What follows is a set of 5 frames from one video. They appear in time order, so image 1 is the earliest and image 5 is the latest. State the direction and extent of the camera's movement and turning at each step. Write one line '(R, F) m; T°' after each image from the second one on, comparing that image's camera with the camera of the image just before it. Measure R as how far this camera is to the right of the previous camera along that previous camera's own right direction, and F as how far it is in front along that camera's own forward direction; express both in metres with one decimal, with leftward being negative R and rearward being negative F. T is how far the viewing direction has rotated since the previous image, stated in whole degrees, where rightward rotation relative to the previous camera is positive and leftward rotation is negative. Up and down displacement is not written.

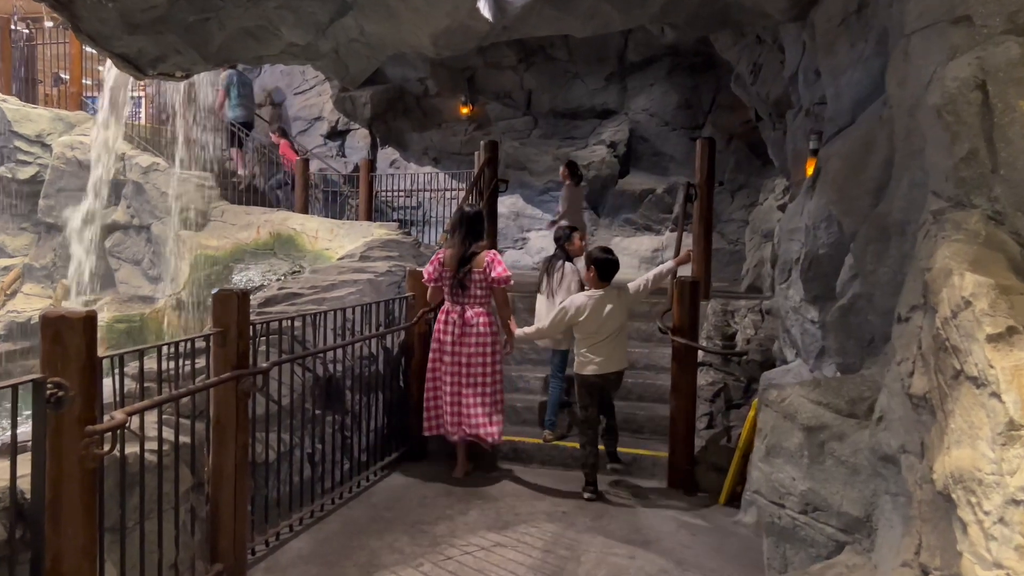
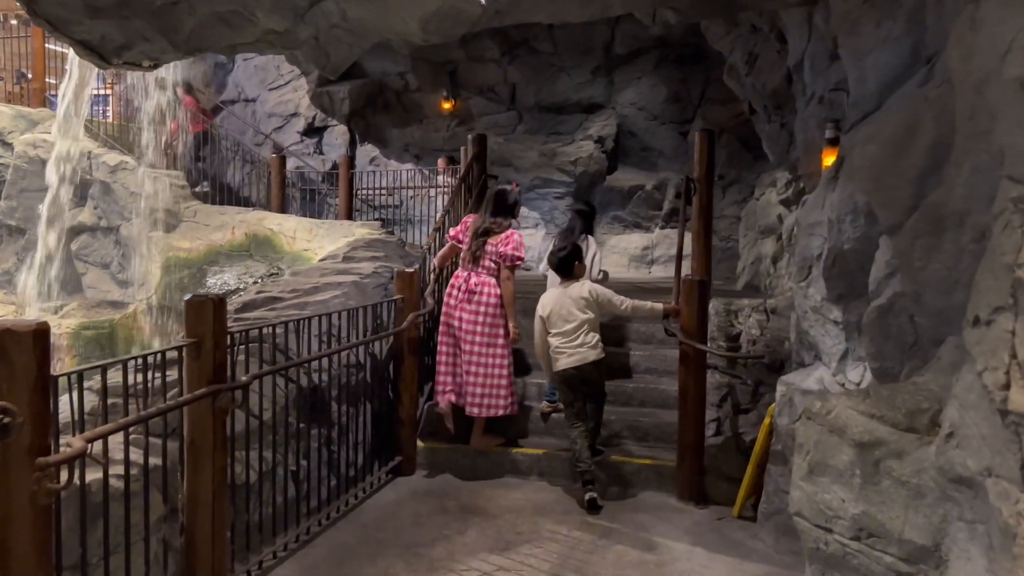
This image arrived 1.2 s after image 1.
(-0.1, +0.3) m; +2°
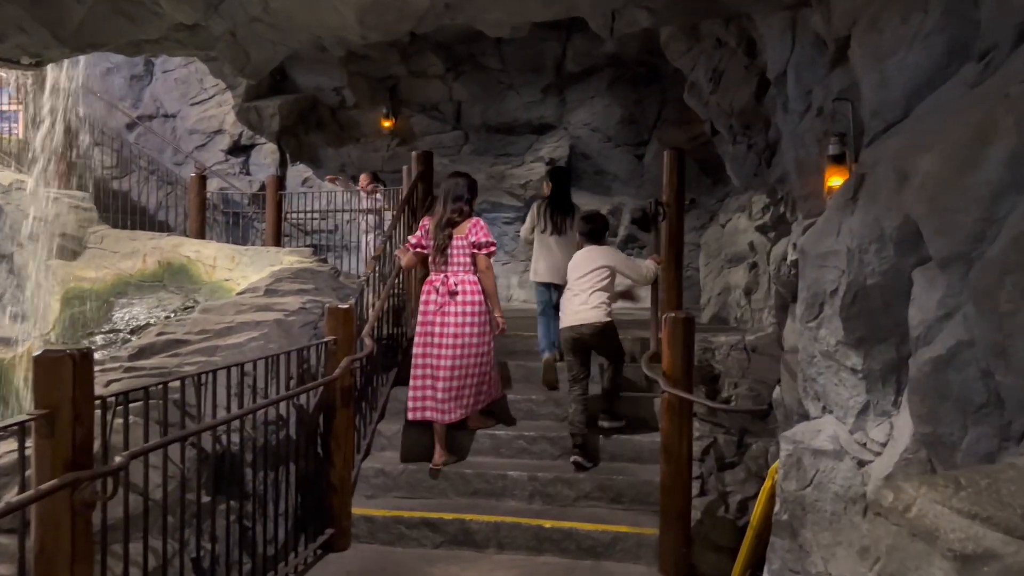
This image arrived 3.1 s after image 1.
(-0.1, +0.7) m; +4°
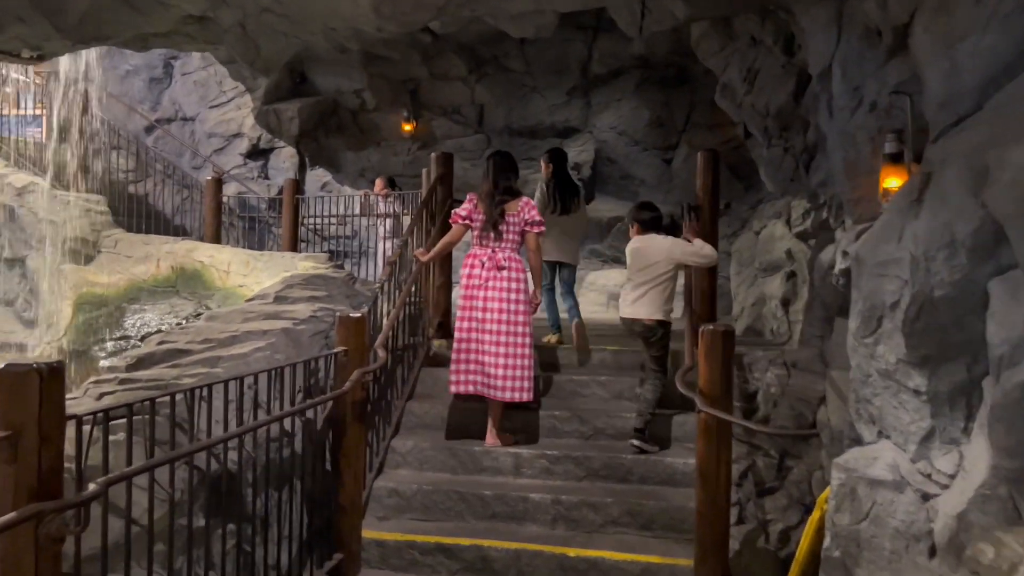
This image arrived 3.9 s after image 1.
(0.0, +0.3) m; -2°
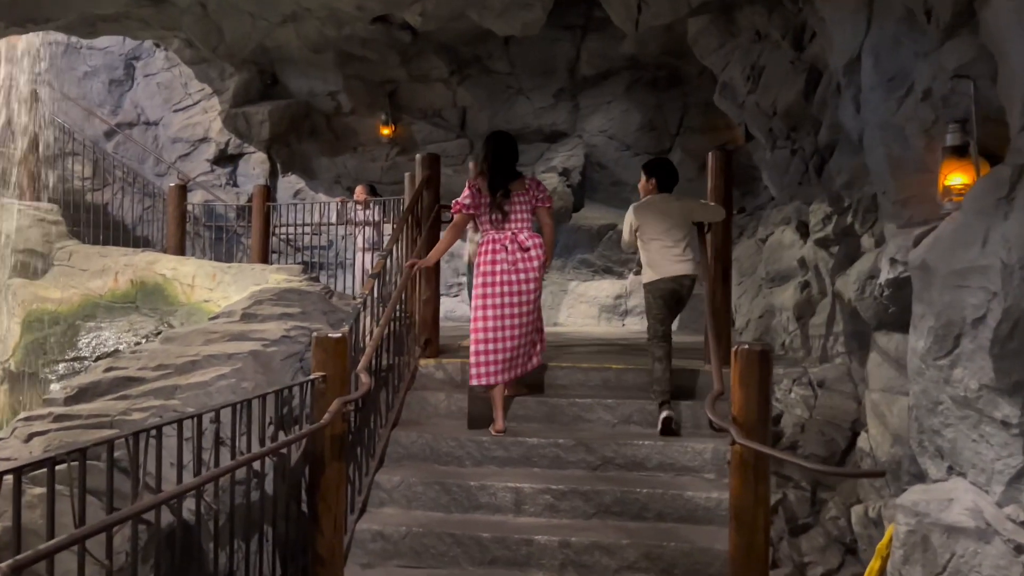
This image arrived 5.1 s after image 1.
(-0.1, +0.5) m; +2°
